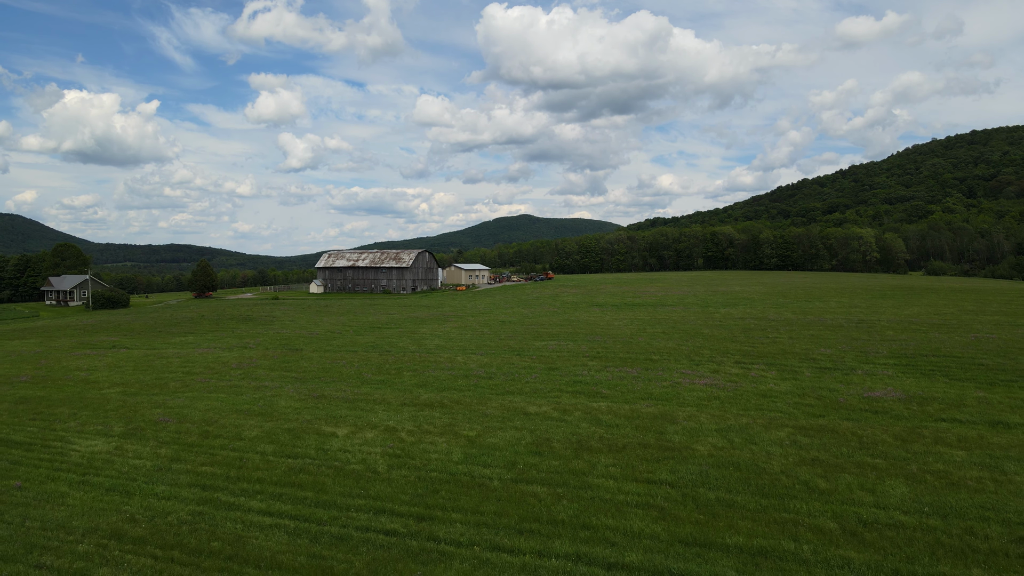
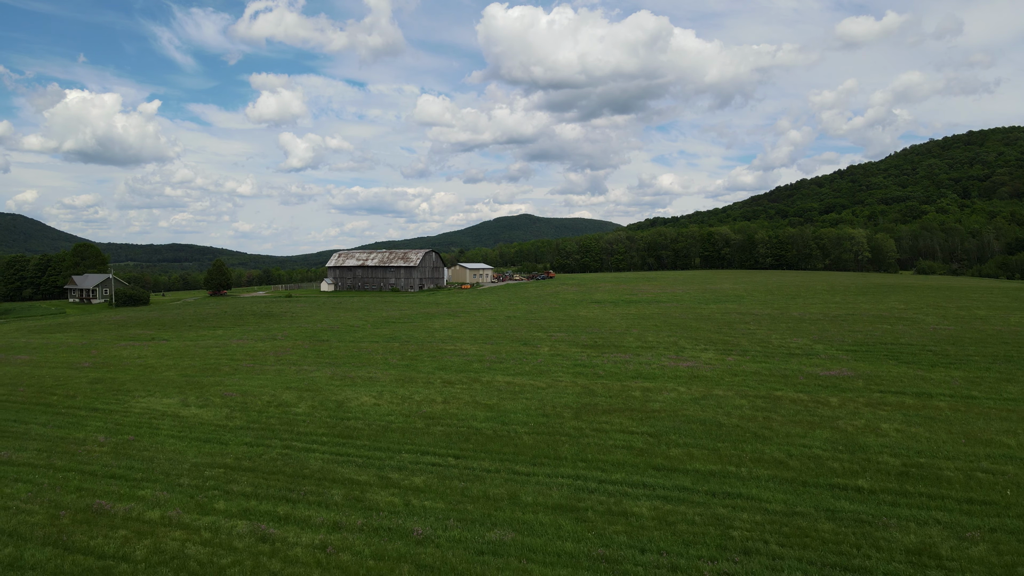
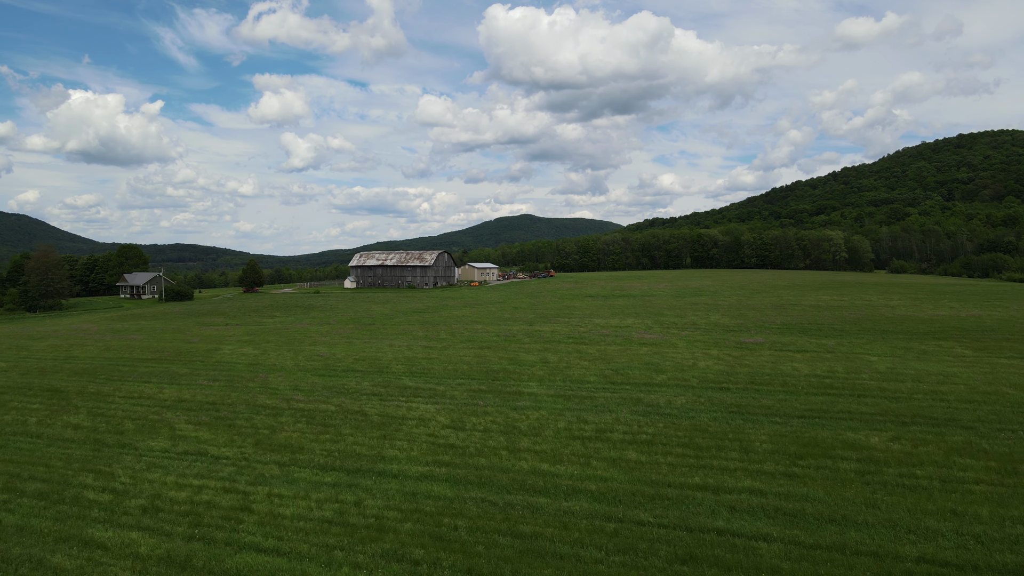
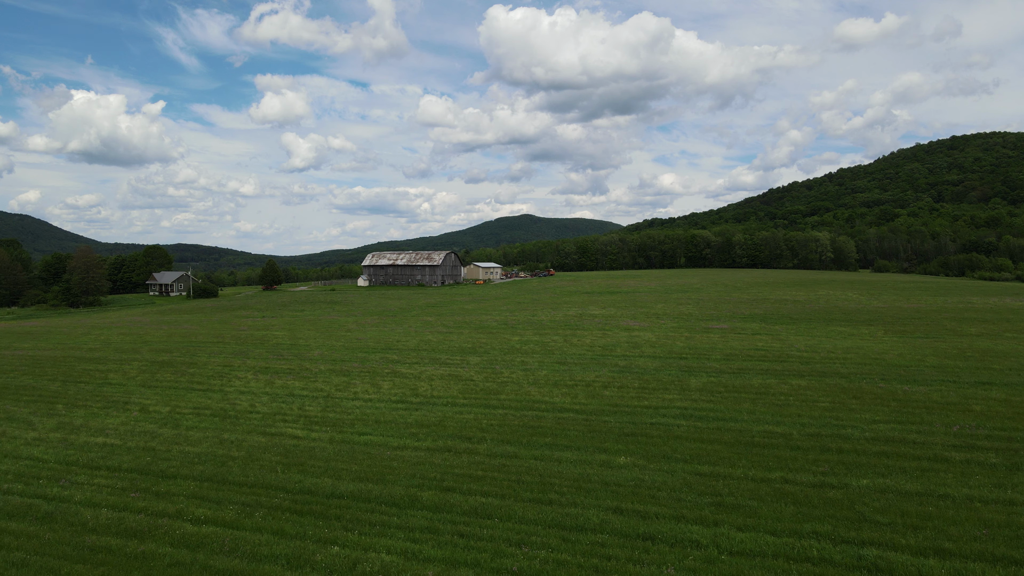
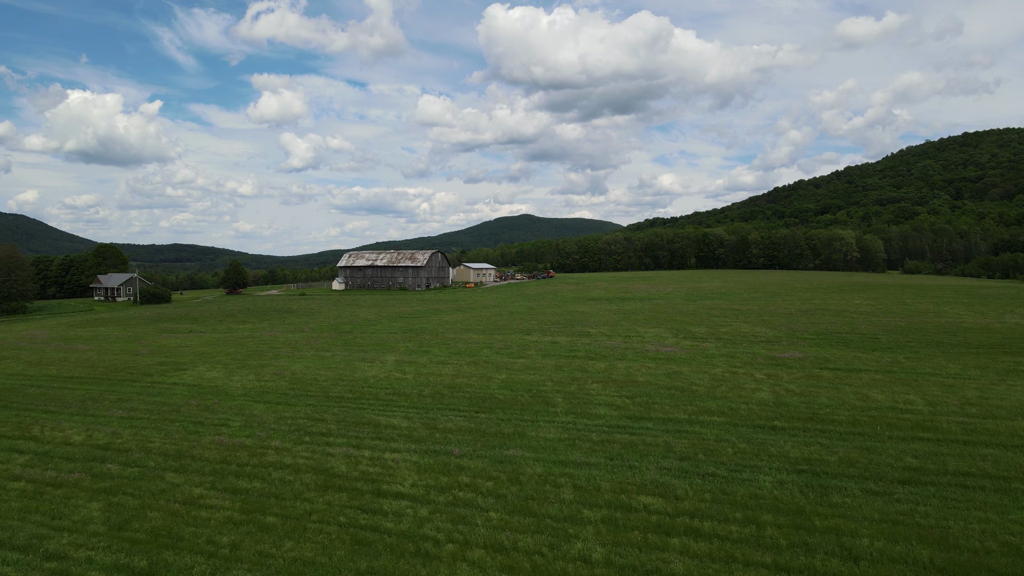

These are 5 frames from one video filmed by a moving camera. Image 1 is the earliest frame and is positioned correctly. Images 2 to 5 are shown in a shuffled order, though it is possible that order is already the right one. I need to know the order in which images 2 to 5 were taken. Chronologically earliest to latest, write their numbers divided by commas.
2, 5, 3, 4
